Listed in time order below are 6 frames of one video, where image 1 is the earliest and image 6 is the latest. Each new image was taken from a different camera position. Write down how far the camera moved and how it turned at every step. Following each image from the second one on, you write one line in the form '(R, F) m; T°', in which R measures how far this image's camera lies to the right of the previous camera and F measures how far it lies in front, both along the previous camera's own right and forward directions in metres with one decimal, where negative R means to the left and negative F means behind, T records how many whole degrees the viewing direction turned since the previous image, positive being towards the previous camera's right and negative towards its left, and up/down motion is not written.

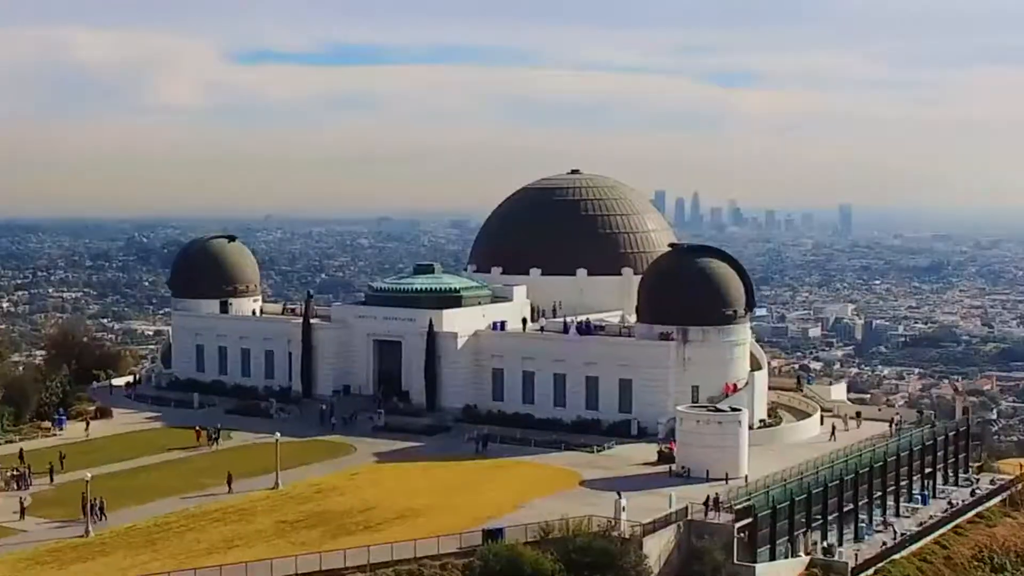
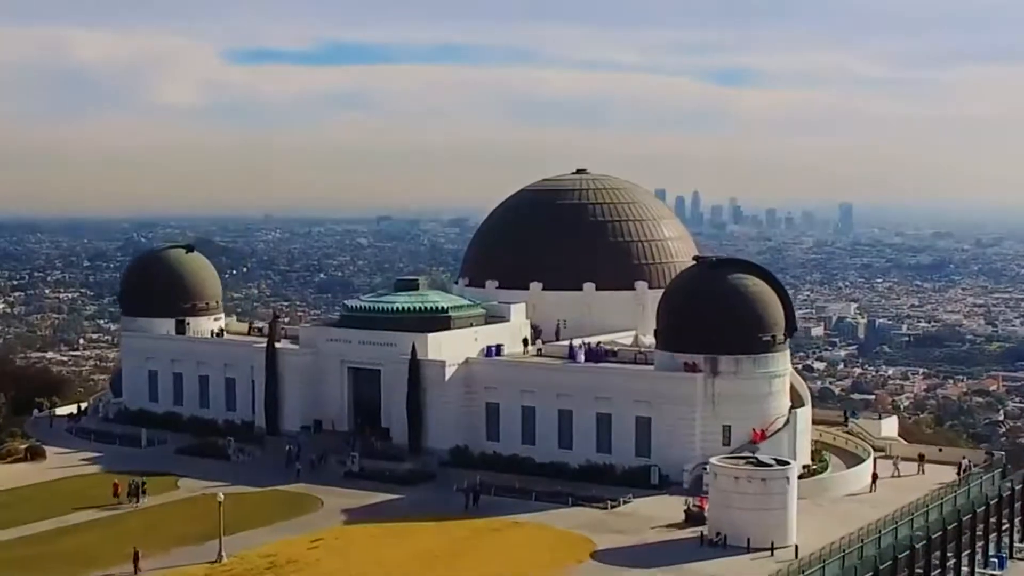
(+0.1, +8.0) m; 0°
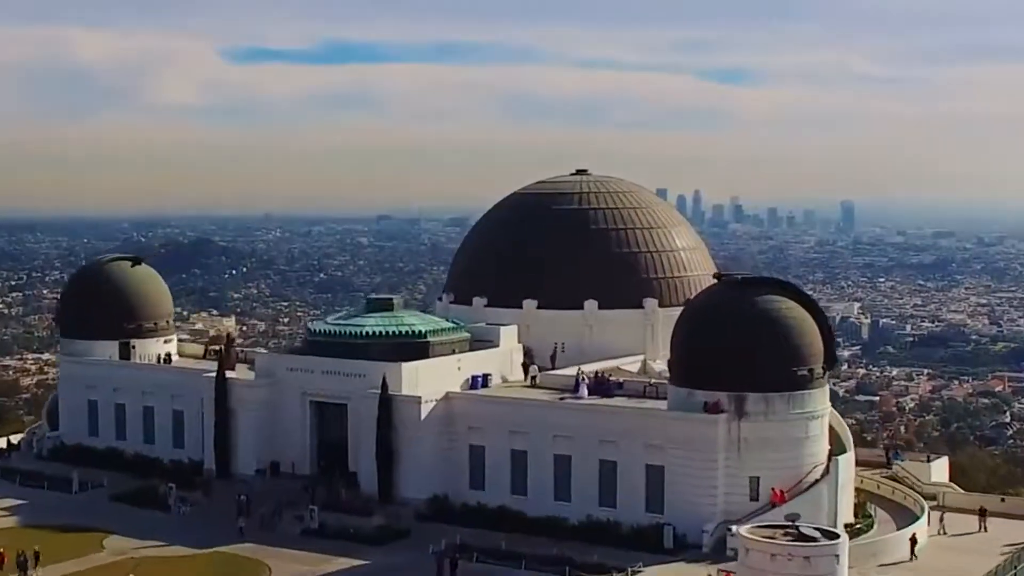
(+0.2, +6.9) m; 0°
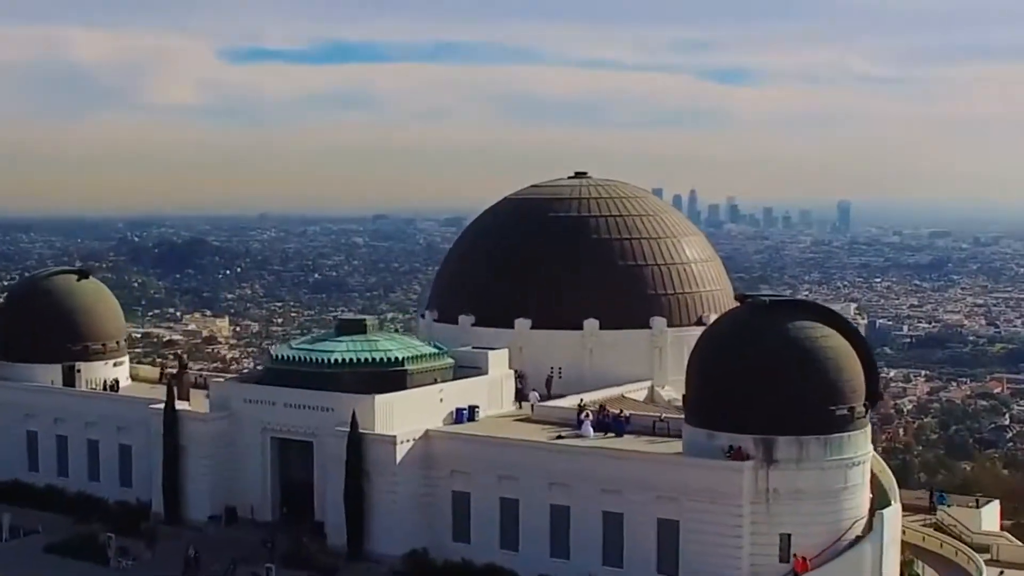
(+0.1, +5.3) m; 0°
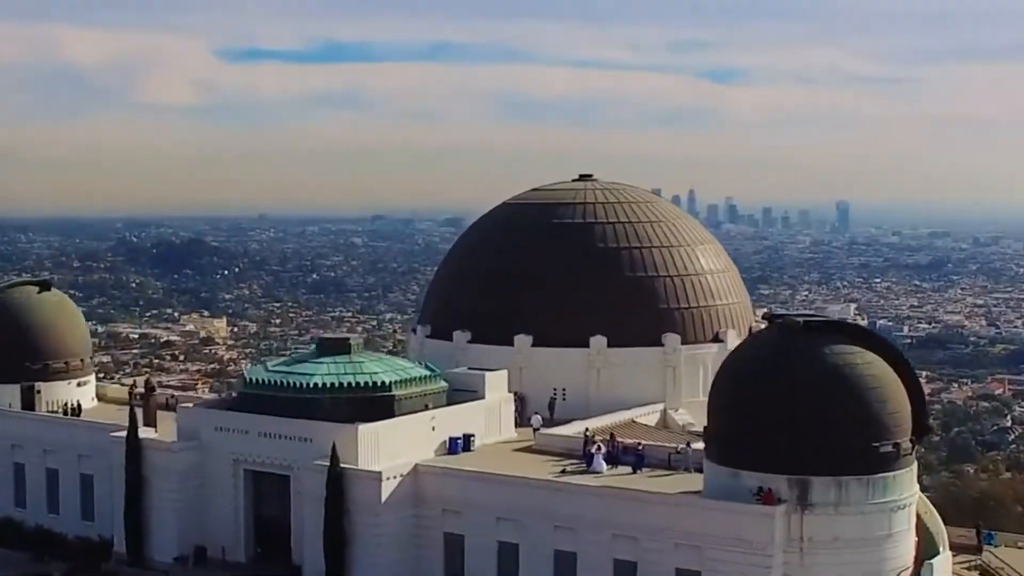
(0.0, +3.7) m; 0°
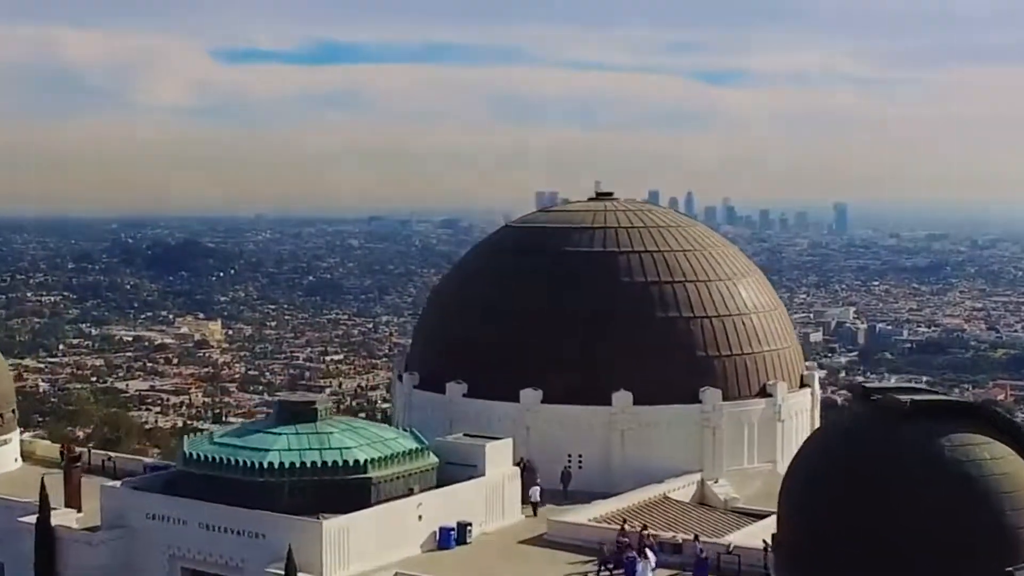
(-0.1, +6.8) m; 0°
